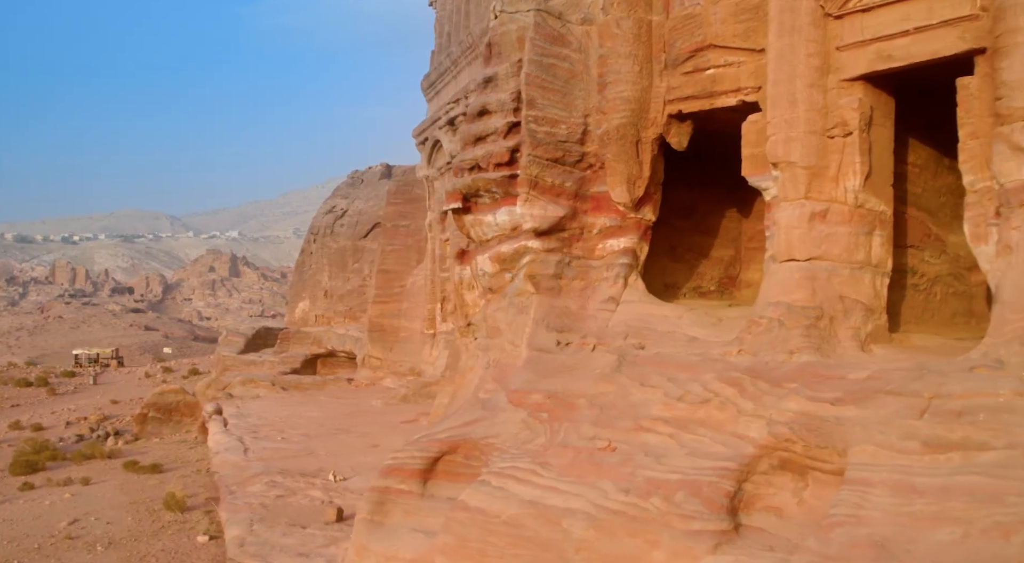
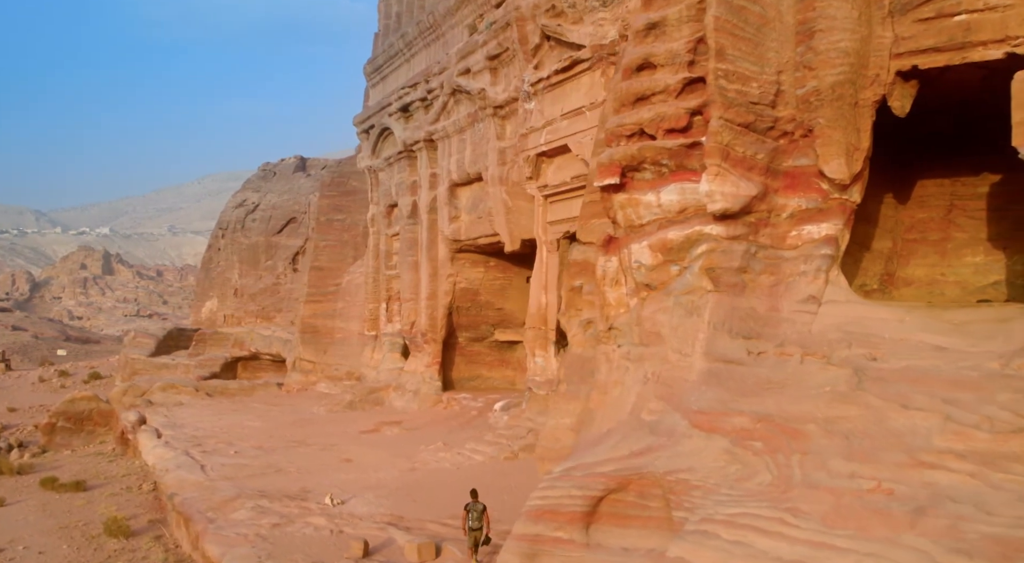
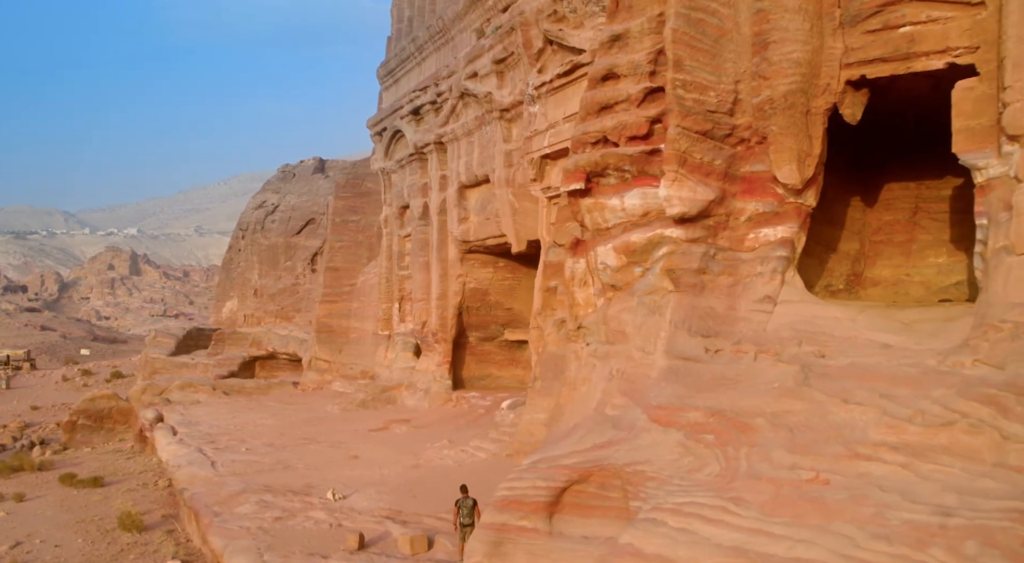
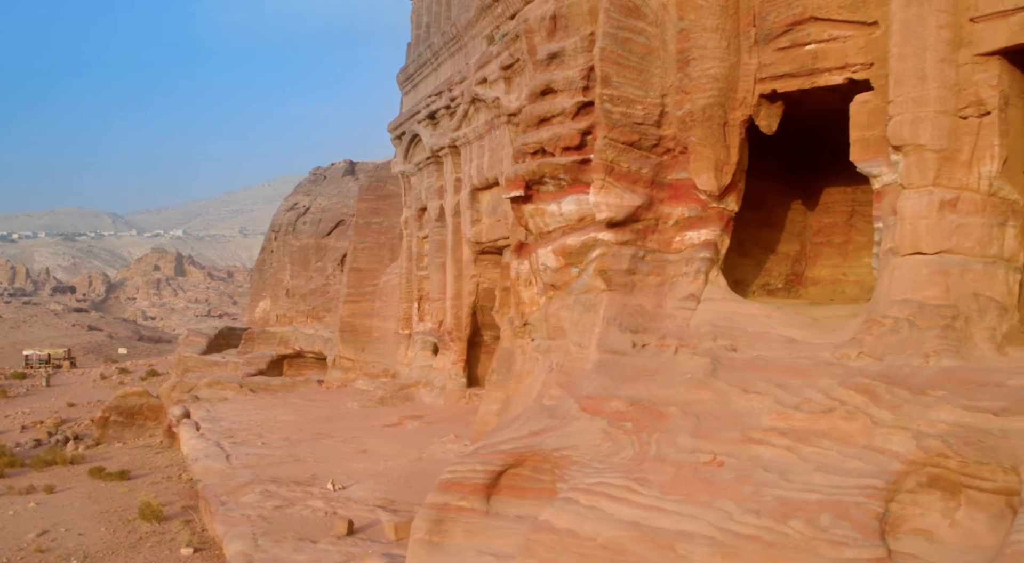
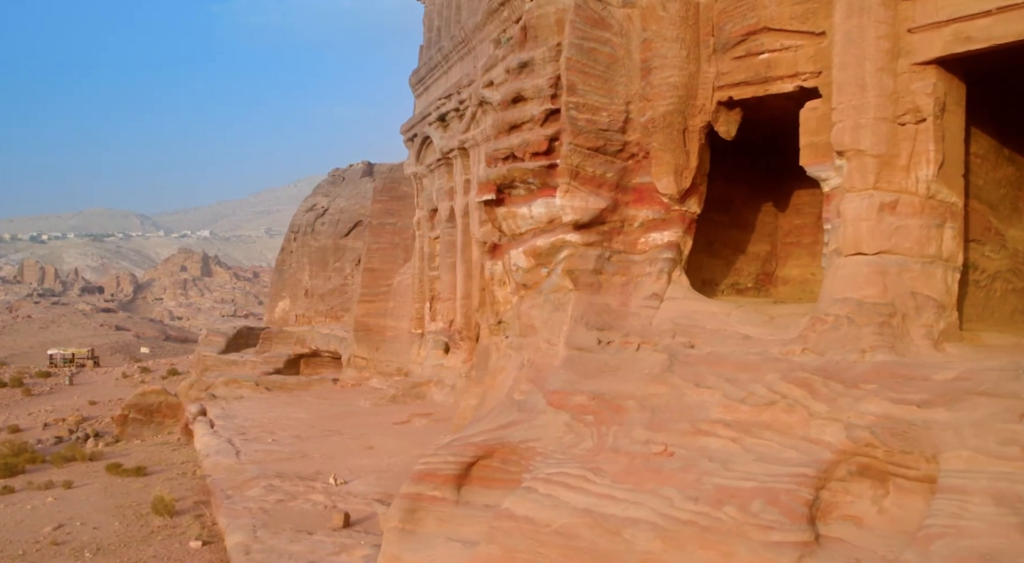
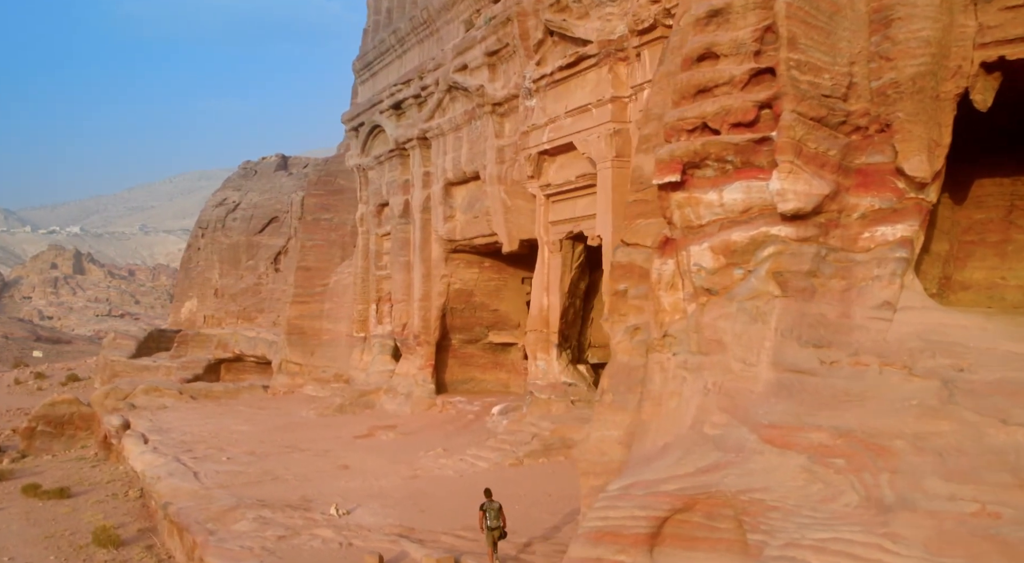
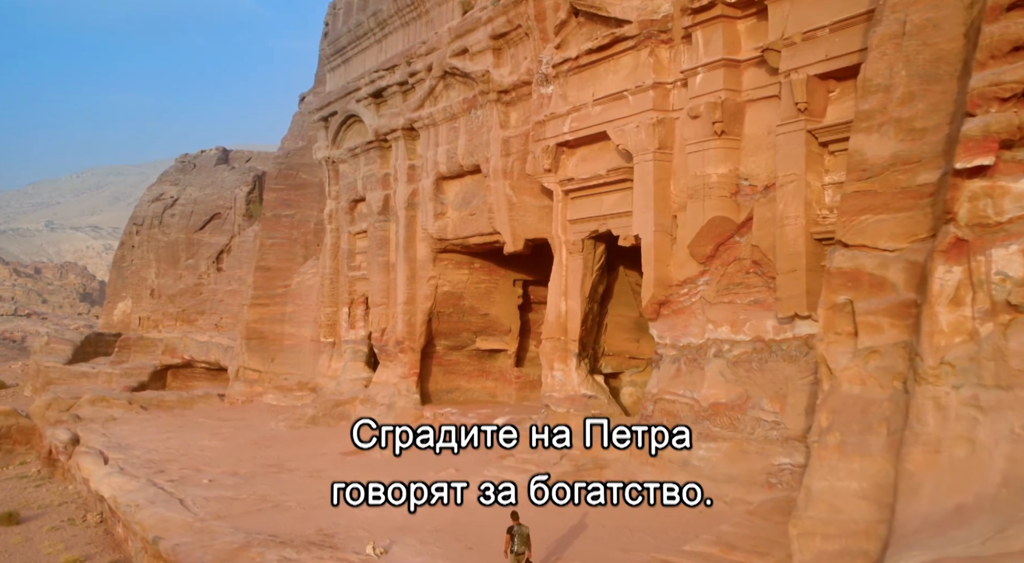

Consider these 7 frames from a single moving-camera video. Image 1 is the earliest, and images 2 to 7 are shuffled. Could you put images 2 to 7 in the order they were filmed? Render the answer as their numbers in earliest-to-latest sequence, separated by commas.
5, 4, 3, 2, 6, 7
